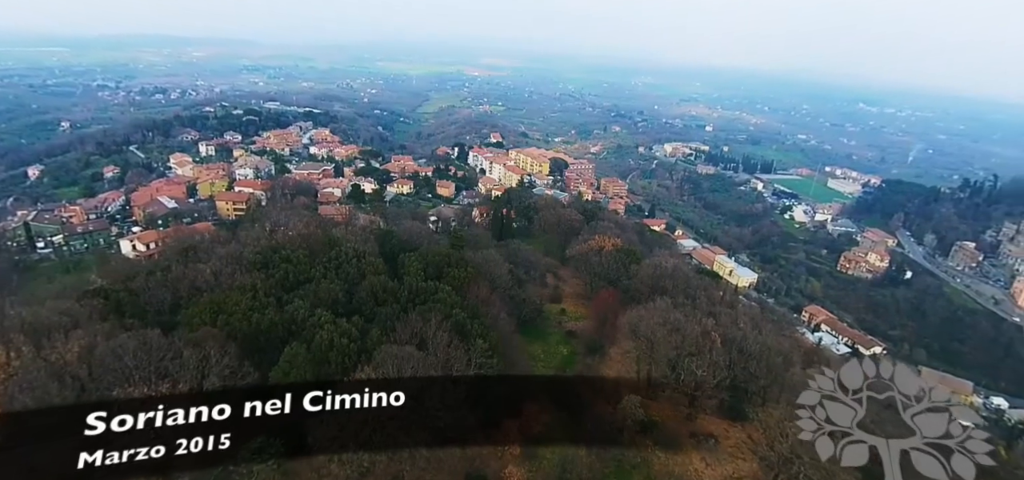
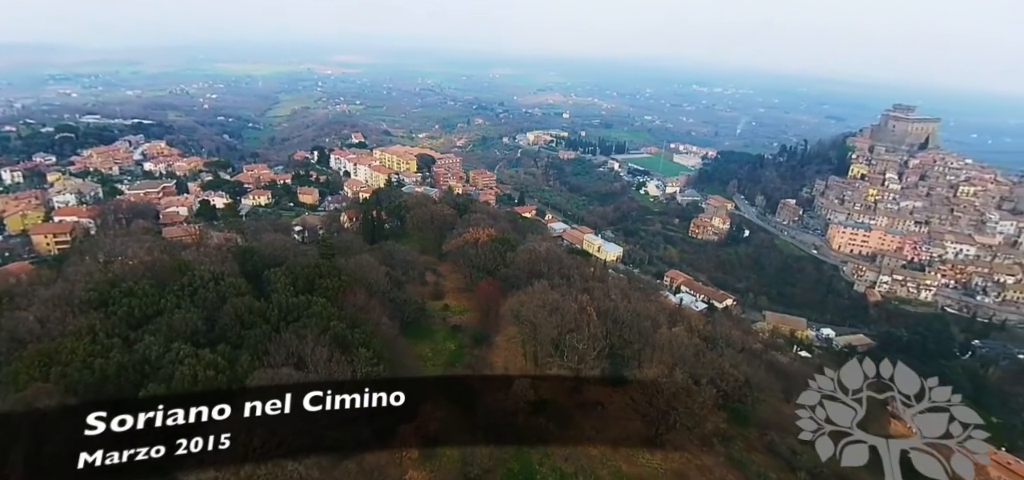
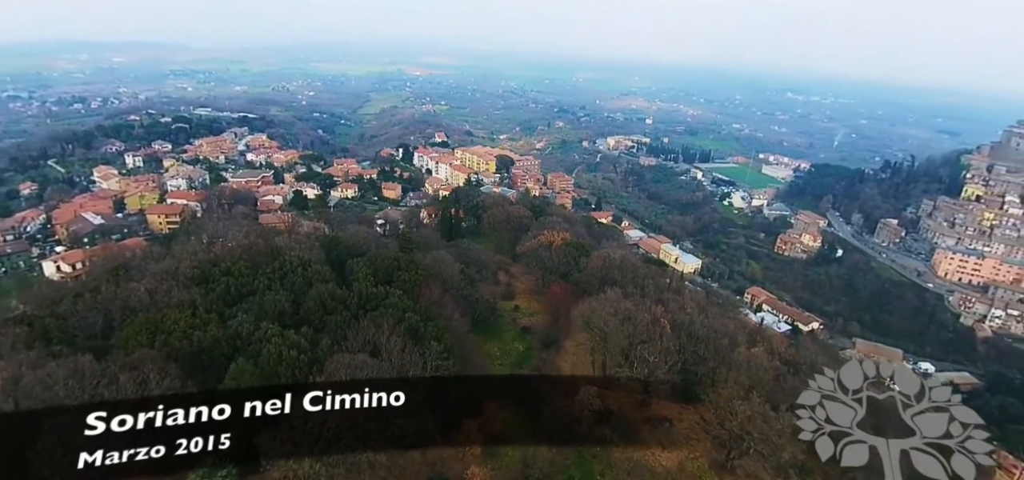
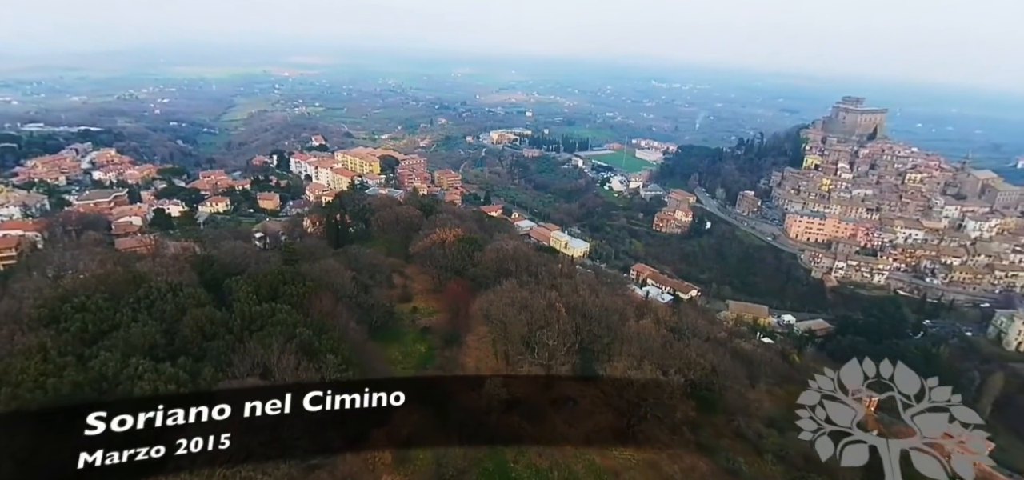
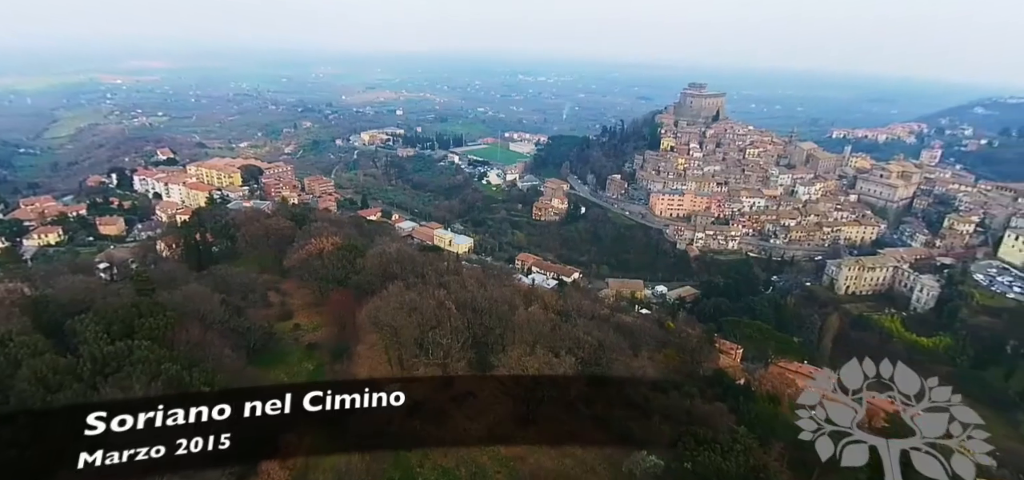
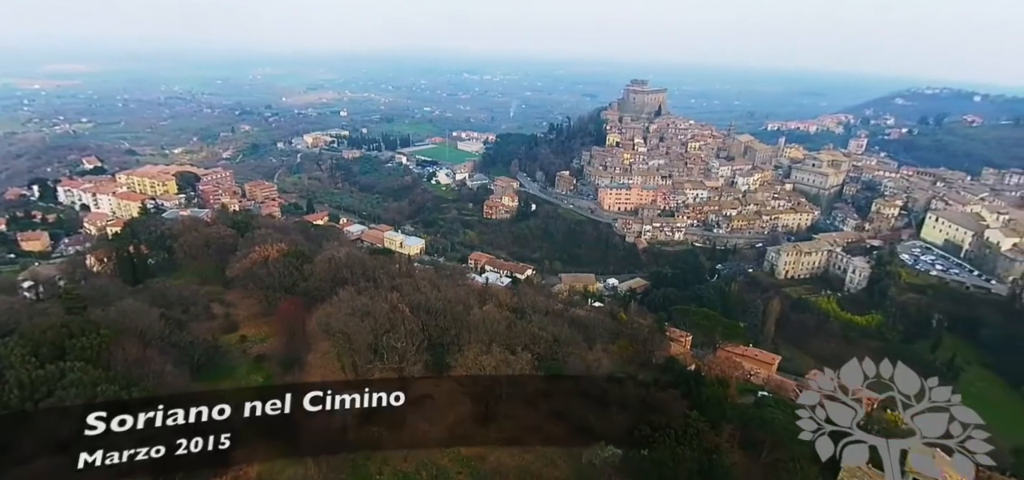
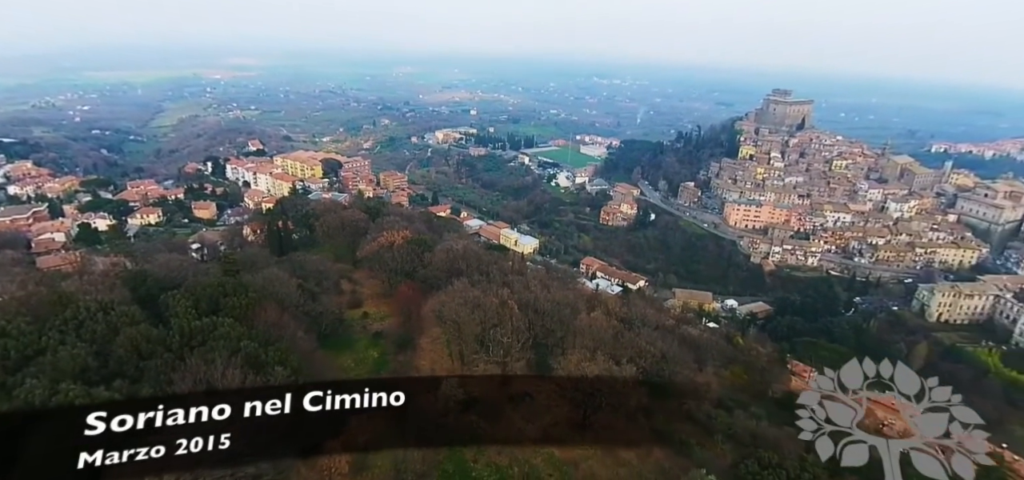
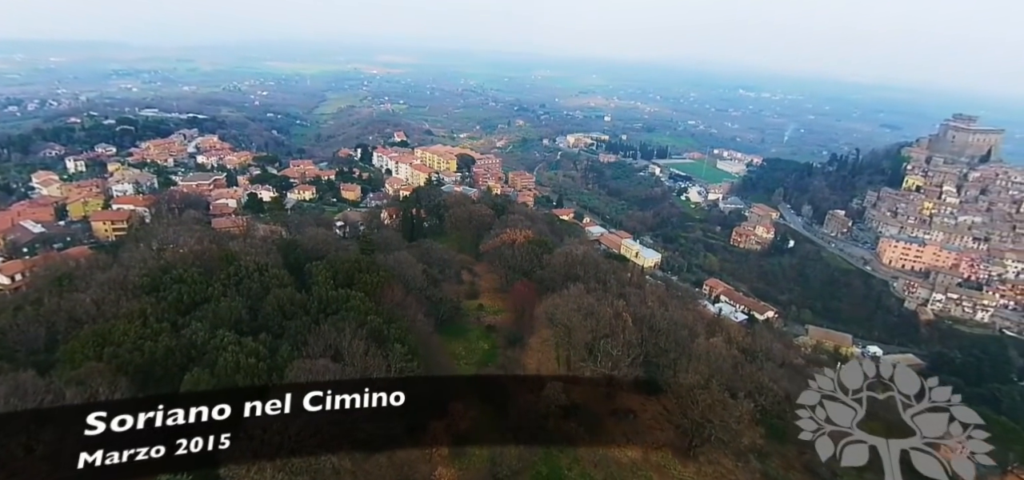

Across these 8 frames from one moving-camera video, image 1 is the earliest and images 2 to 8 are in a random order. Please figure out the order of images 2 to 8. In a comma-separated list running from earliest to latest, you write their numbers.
3, 8, 2, 4, 7, 5, 6
